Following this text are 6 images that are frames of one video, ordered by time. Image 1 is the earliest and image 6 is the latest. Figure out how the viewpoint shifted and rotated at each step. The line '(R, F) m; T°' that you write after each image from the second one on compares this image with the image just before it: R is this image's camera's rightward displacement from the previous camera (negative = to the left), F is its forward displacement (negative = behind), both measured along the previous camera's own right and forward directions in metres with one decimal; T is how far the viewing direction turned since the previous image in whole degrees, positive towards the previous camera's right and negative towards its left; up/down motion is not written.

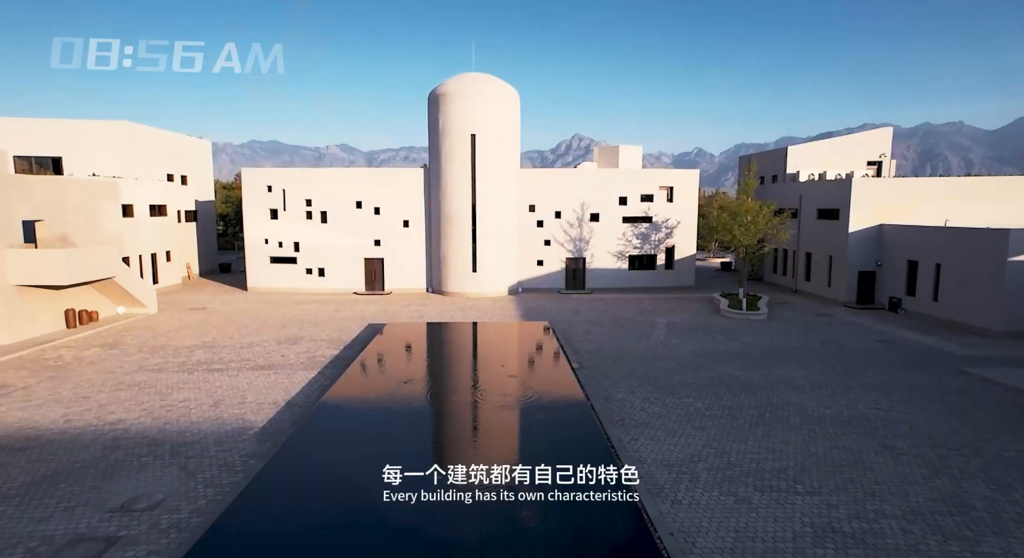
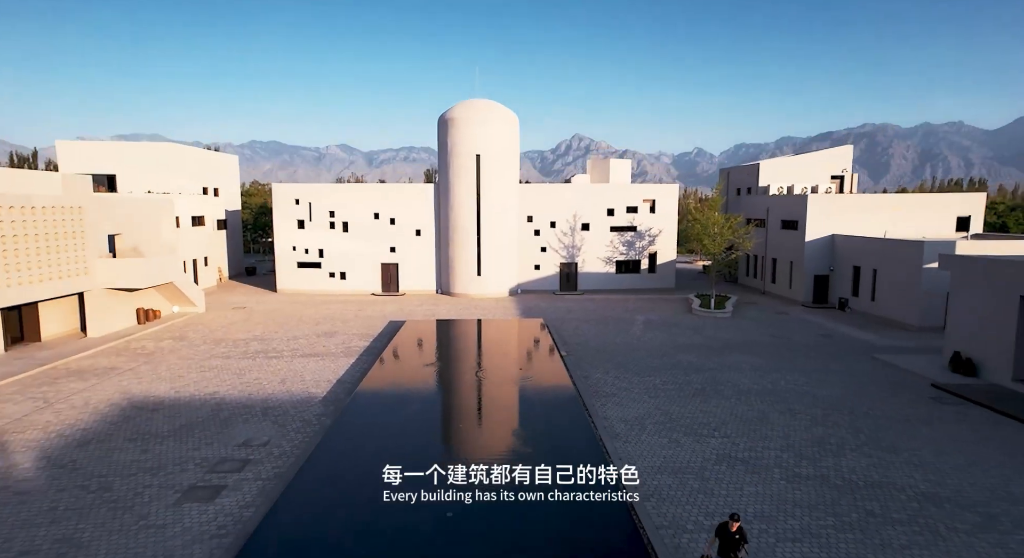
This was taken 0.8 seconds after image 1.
(0.0, -2.8) m; 0°
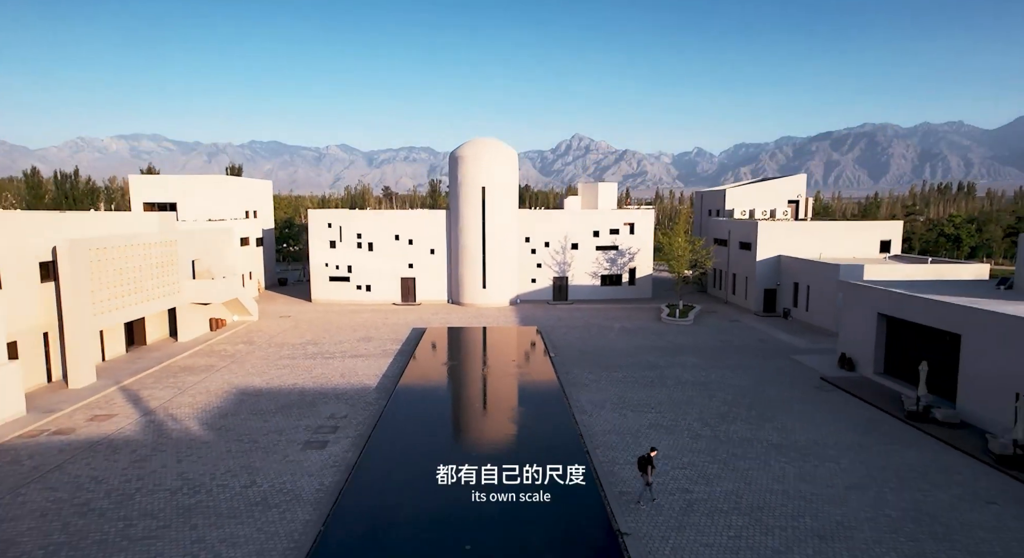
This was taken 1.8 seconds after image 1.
(0.0, -4.3) m; 0°
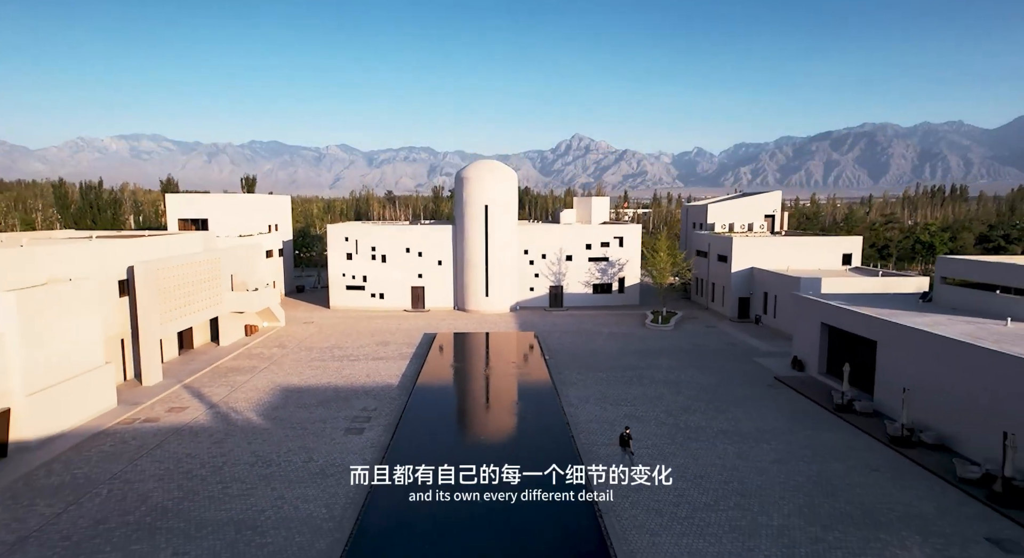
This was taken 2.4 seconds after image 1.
(0.0, -2.9) m; 0°
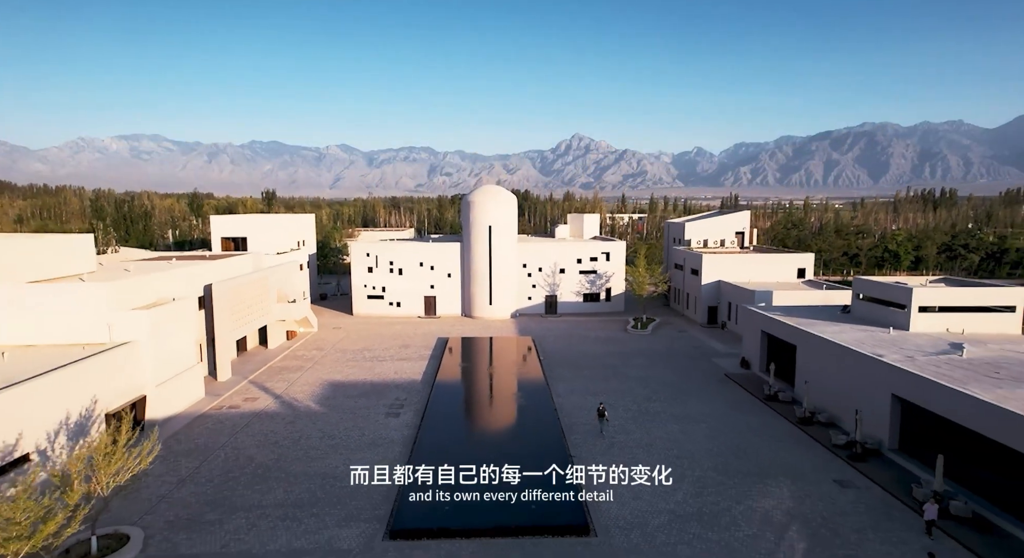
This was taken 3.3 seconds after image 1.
(0.0, -4.5) m; 0°
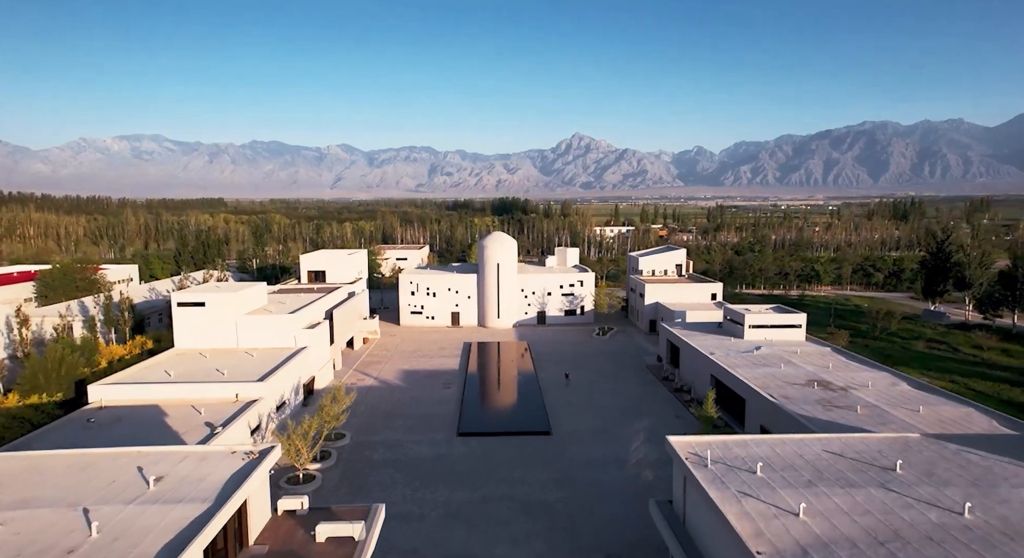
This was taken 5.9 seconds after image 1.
(-0.1, -14.1) m; 0°
